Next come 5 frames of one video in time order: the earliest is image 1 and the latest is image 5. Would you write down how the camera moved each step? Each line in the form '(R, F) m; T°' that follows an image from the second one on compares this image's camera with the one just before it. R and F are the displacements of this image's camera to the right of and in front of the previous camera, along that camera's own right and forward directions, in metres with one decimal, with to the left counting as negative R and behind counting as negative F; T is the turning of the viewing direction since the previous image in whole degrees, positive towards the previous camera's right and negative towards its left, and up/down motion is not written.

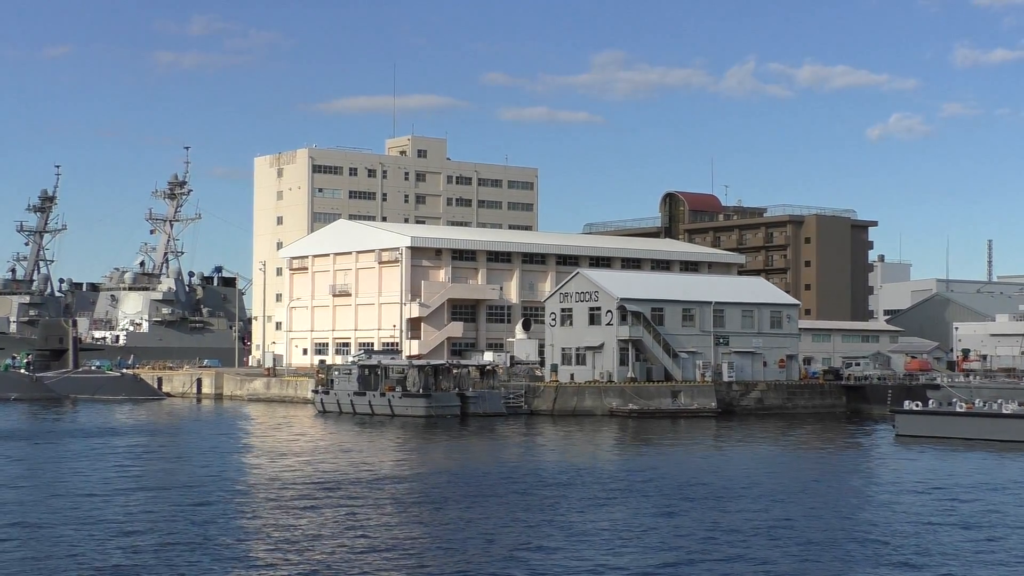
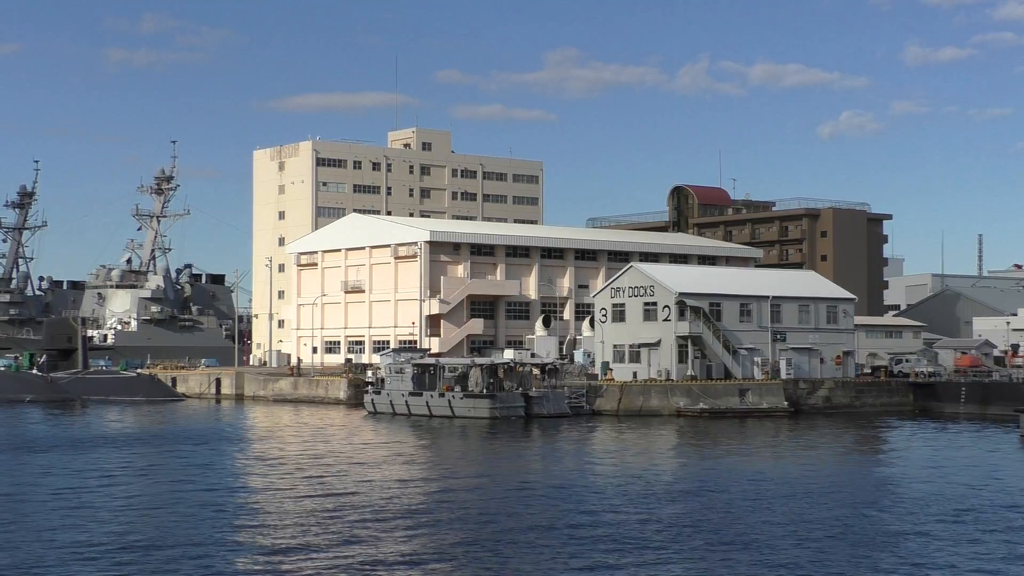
(-4.0, +2.4) m; +2°
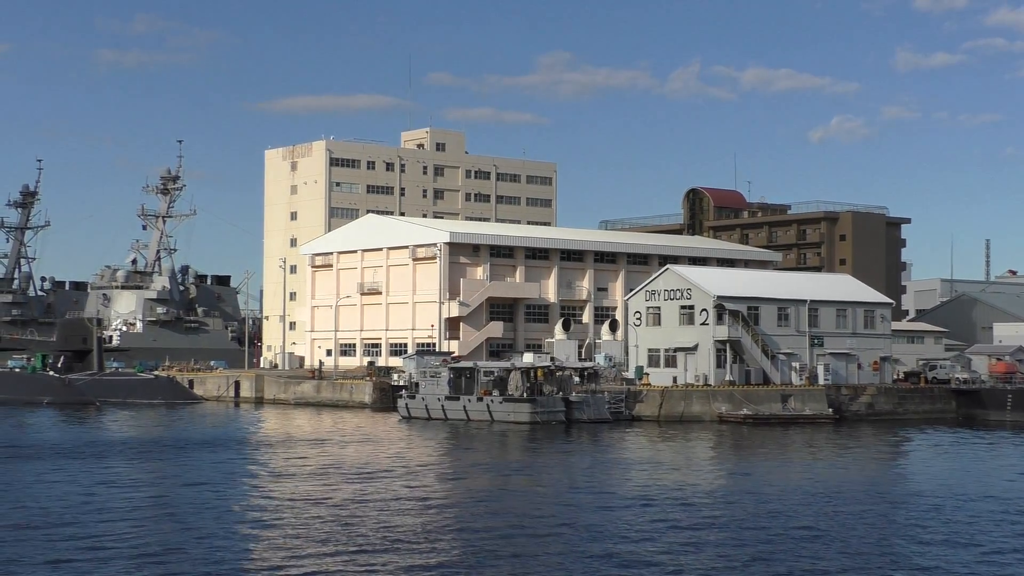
(-1.8, +1.1) m; 0°
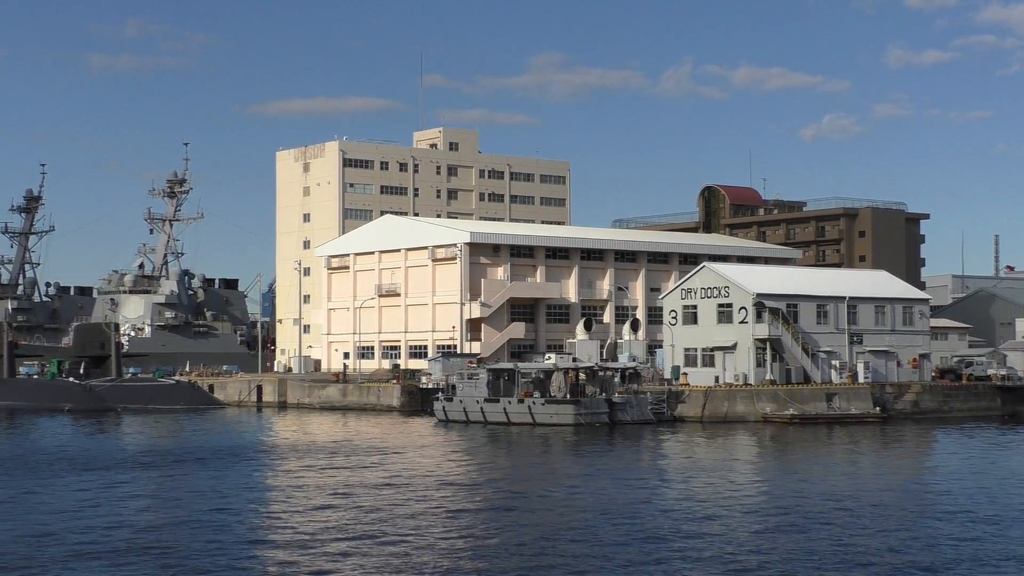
(-1.6, +1.0) m; 0°
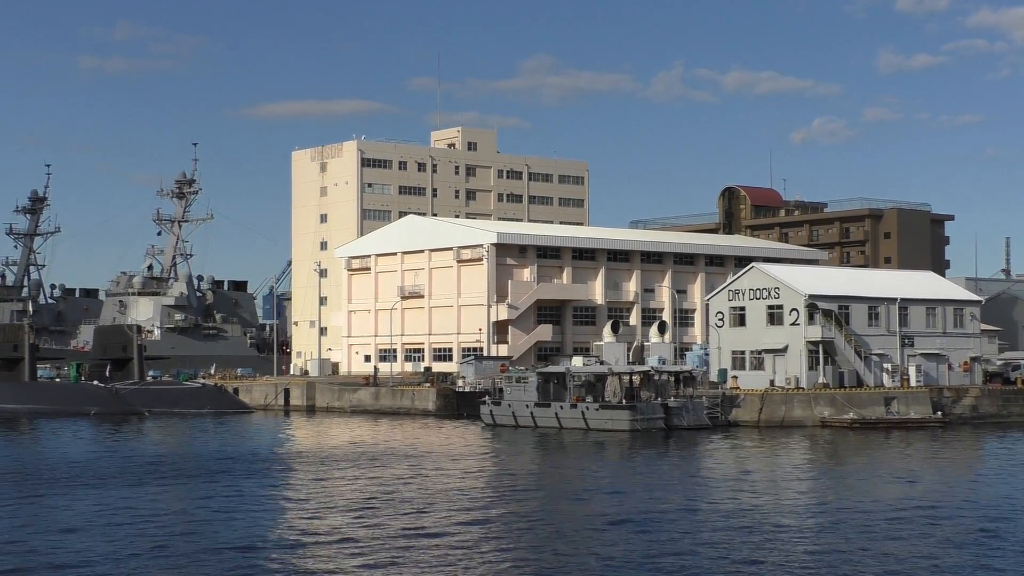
(-2.1, +1.4) m; 0°
